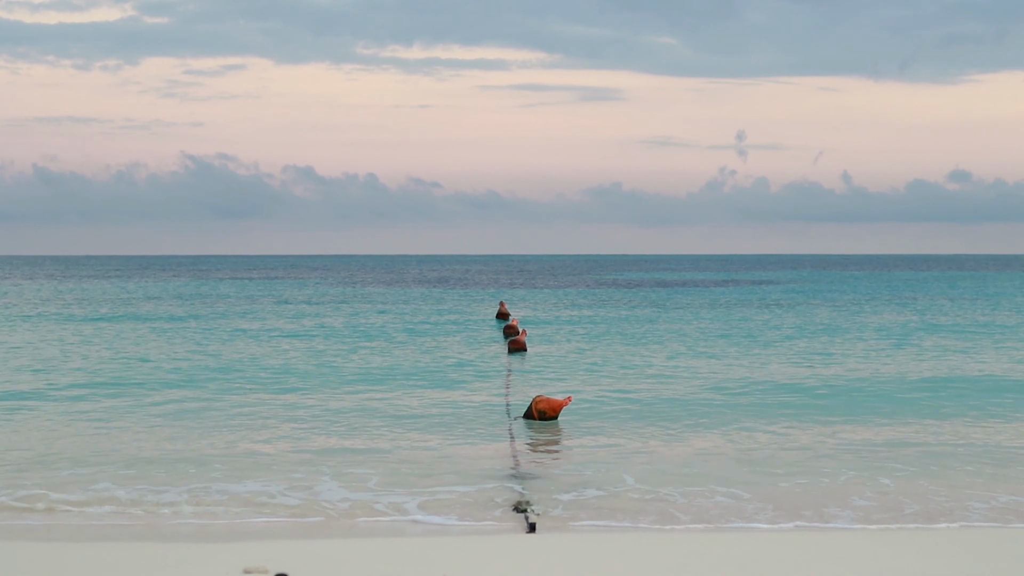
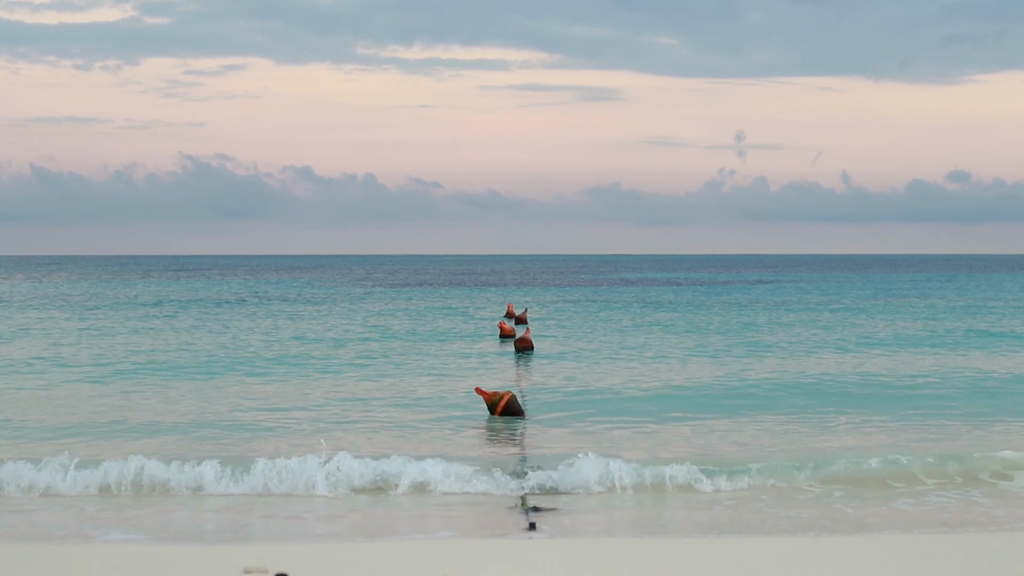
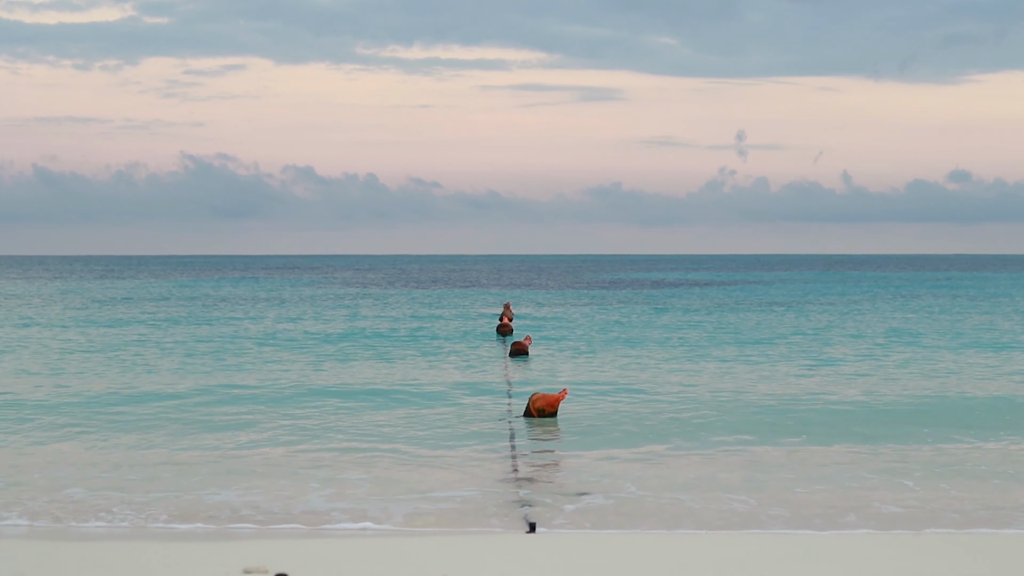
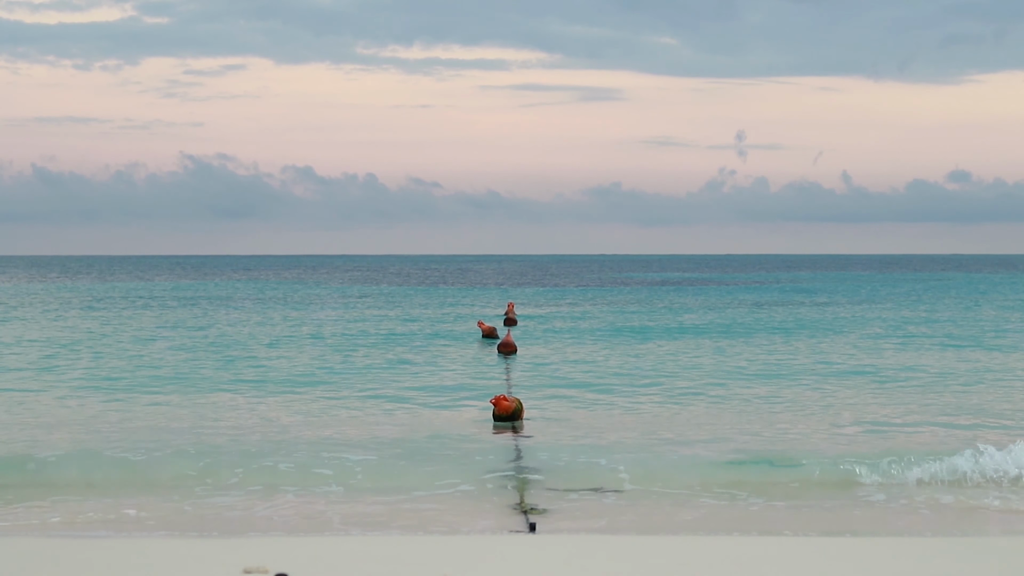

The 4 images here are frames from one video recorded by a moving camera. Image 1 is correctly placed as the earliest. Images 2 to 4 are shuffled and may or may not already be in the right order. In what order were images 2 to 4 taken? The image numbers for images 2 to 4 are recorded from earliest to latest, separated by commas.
3, 4, 2
